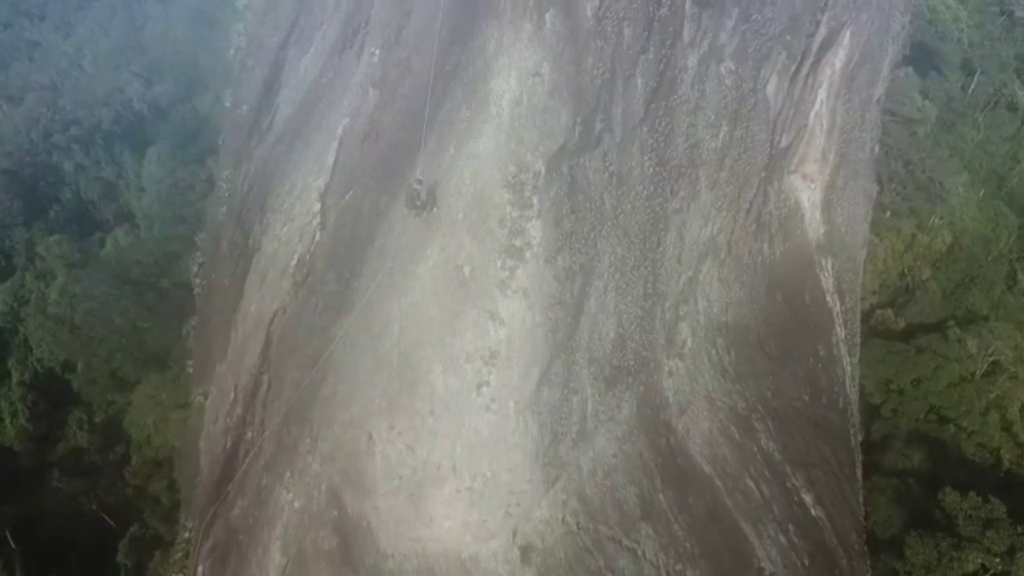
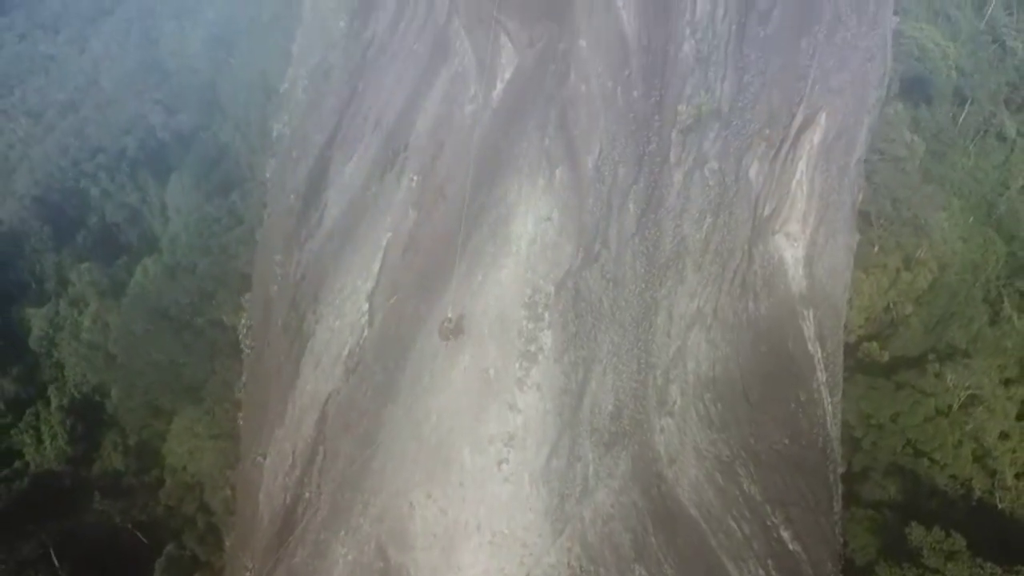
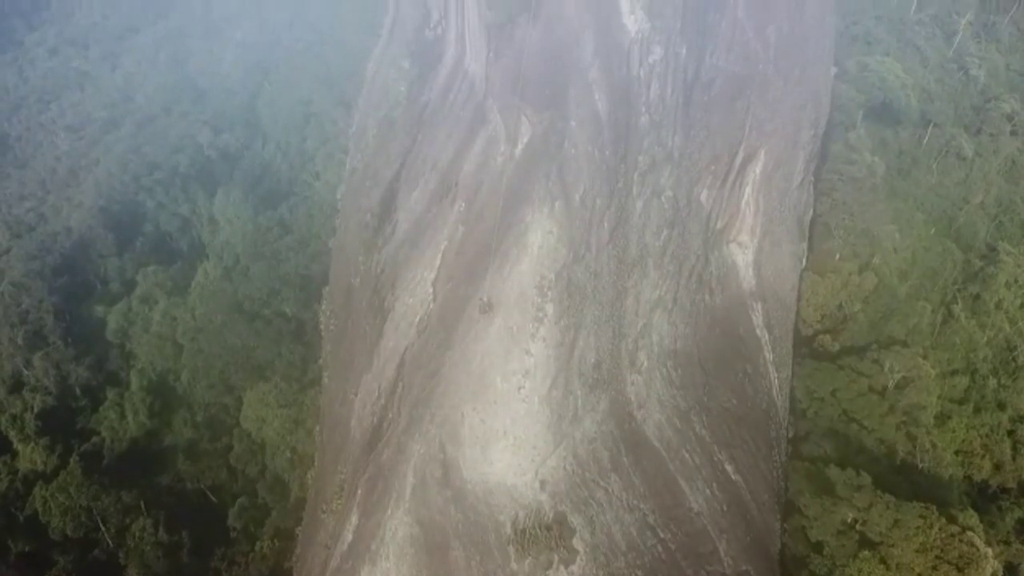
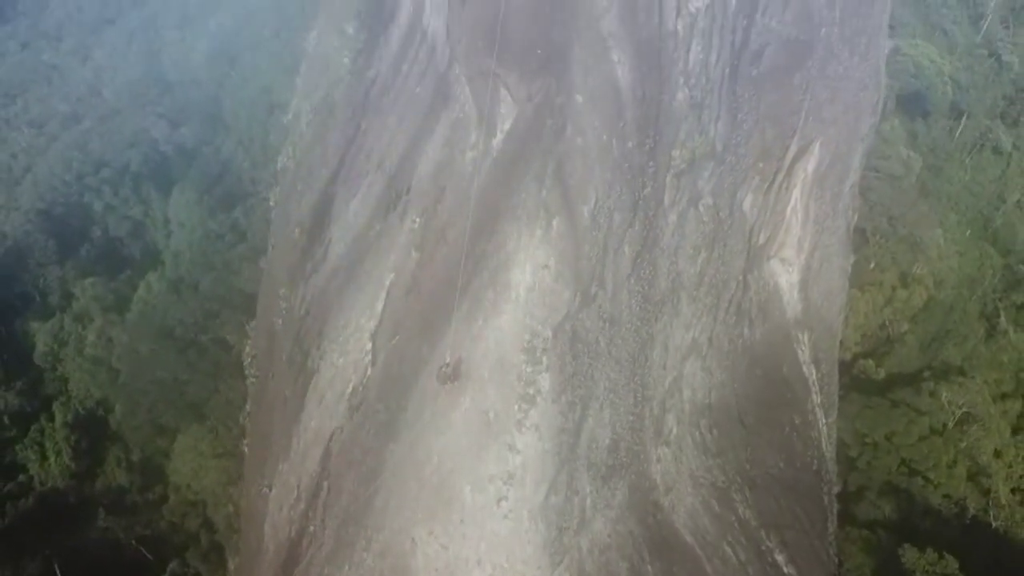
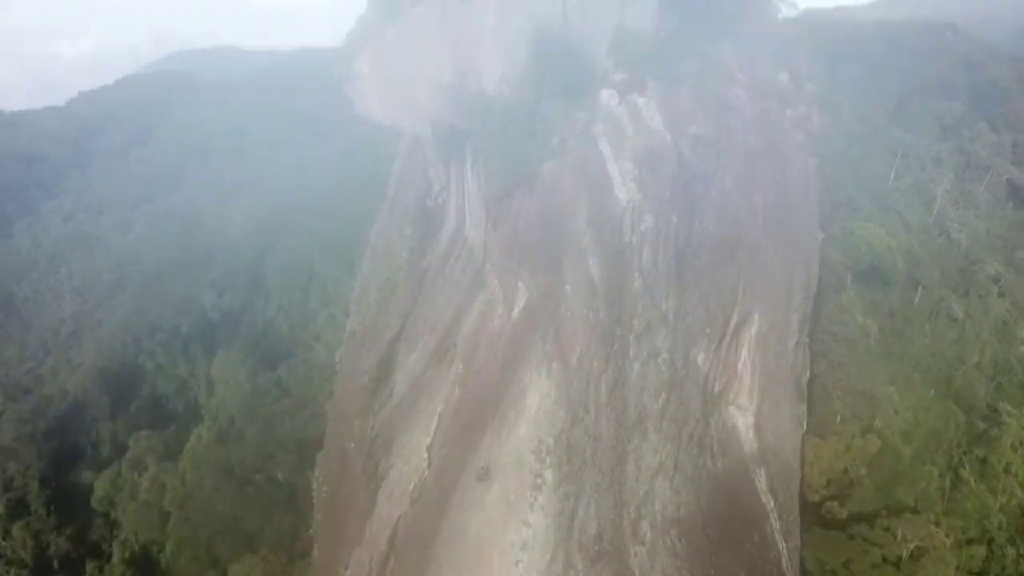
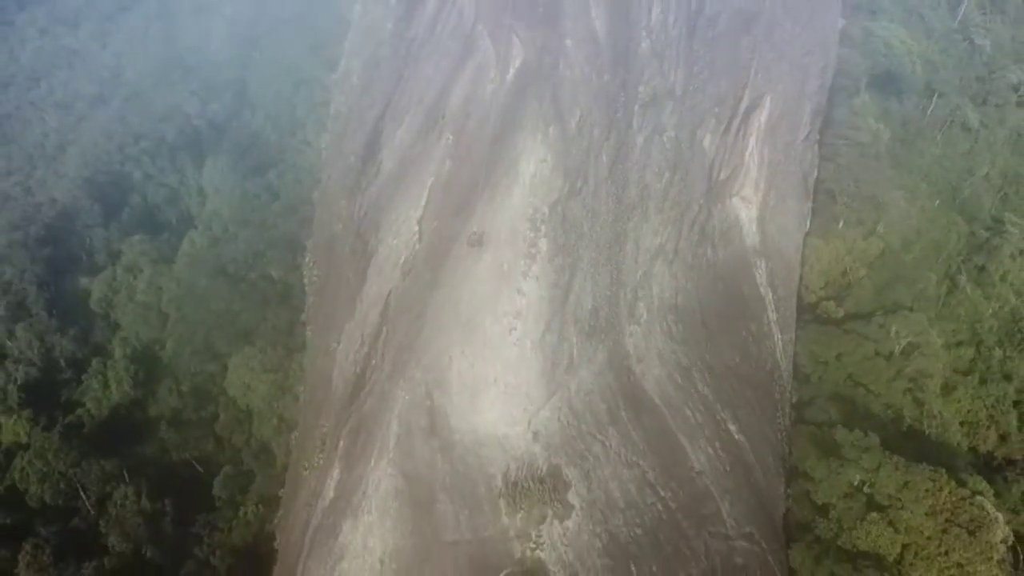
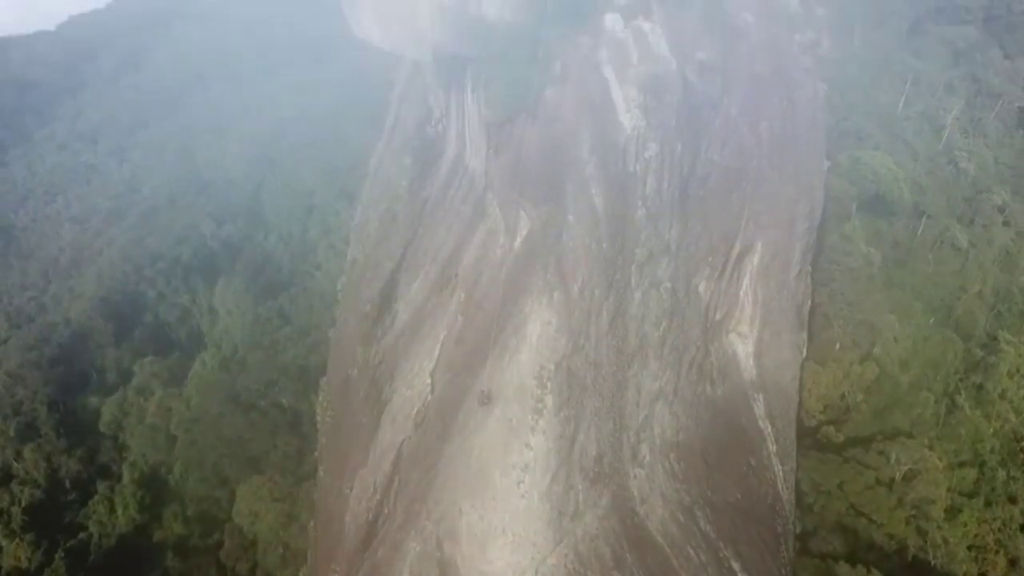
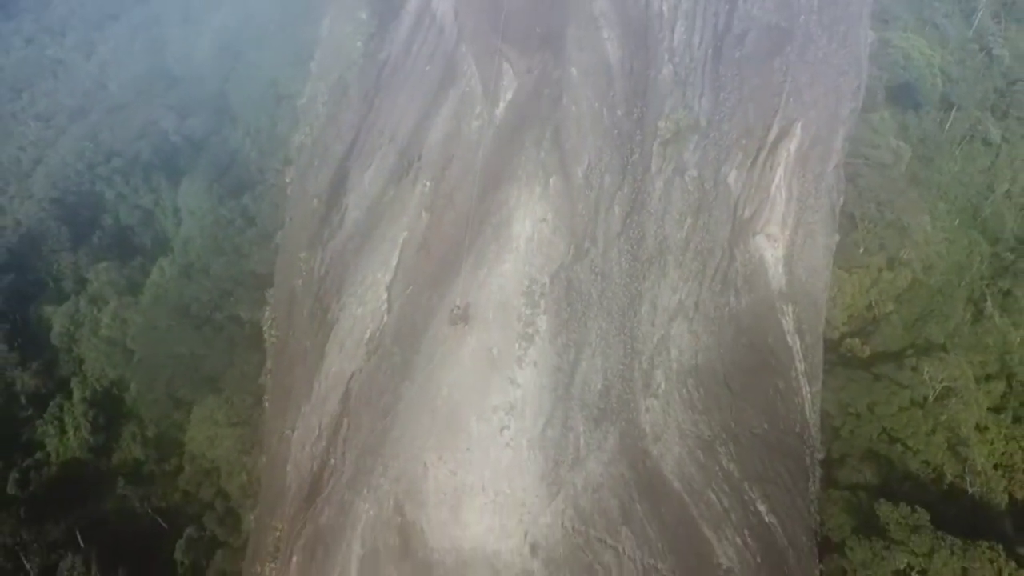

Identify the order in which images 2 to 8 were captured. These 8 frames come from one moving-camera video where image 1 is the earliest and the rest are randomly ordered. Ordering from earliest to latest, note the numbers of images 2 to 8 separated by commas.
2, 4, 8, 6, 3, 7, 5
